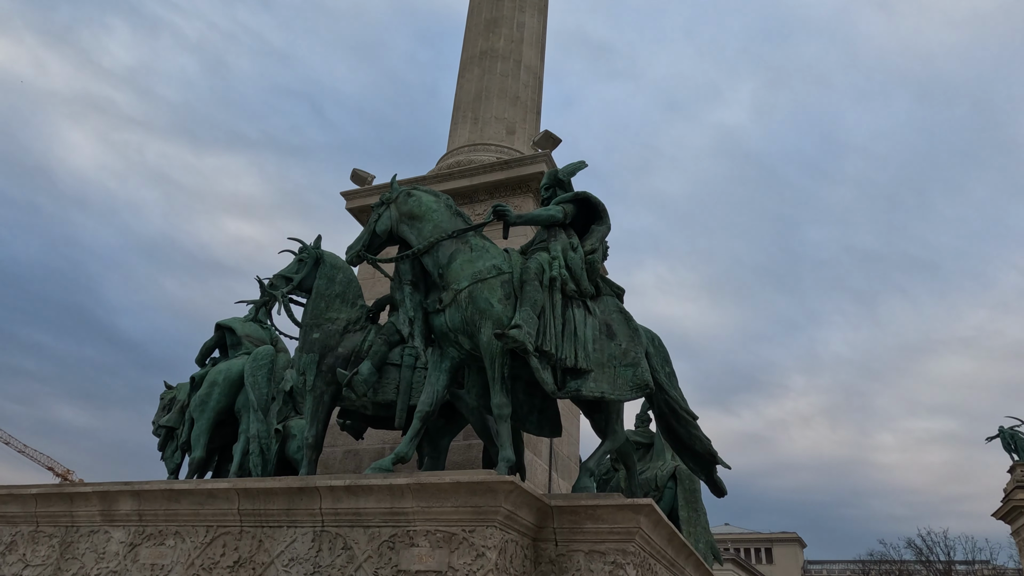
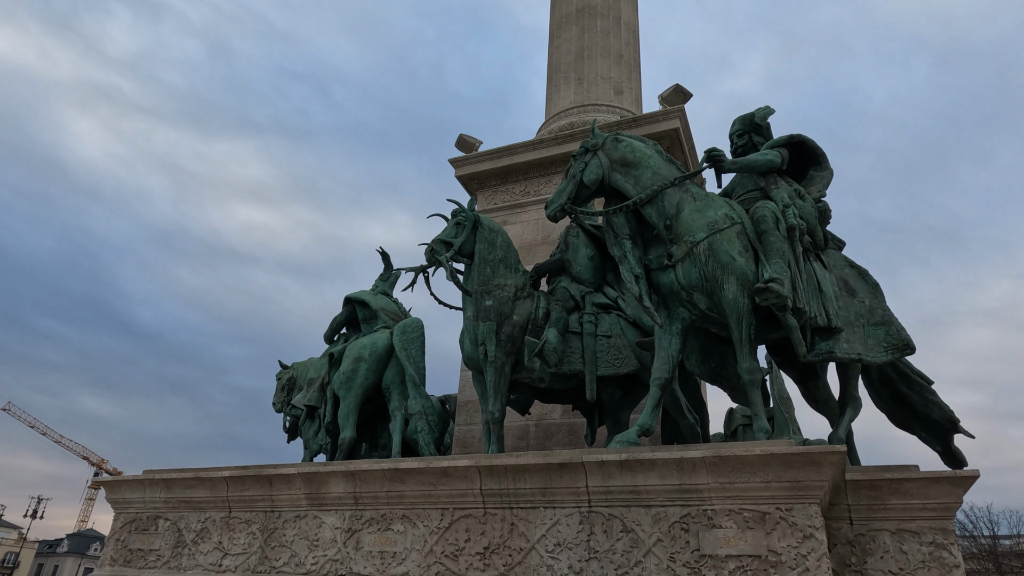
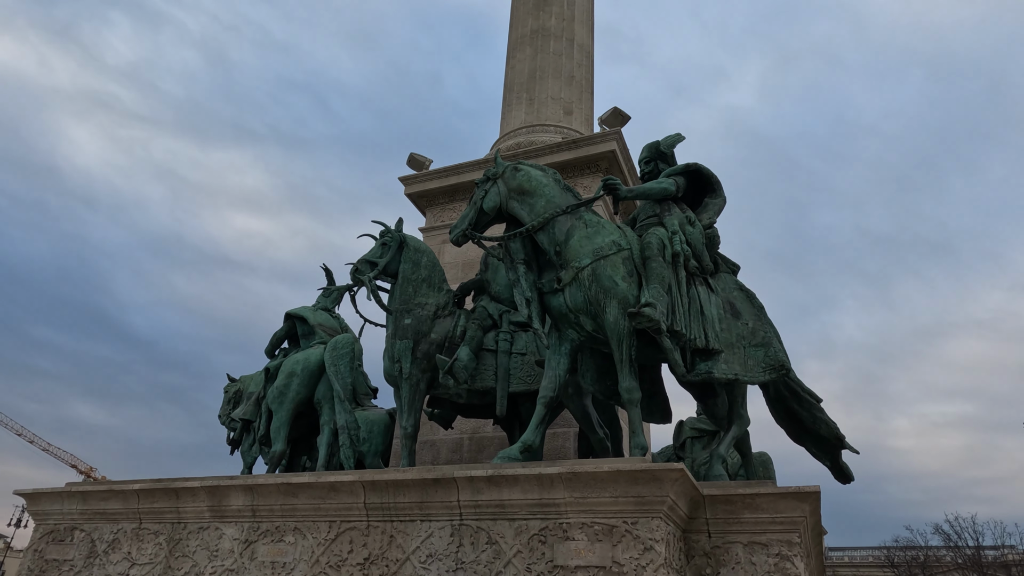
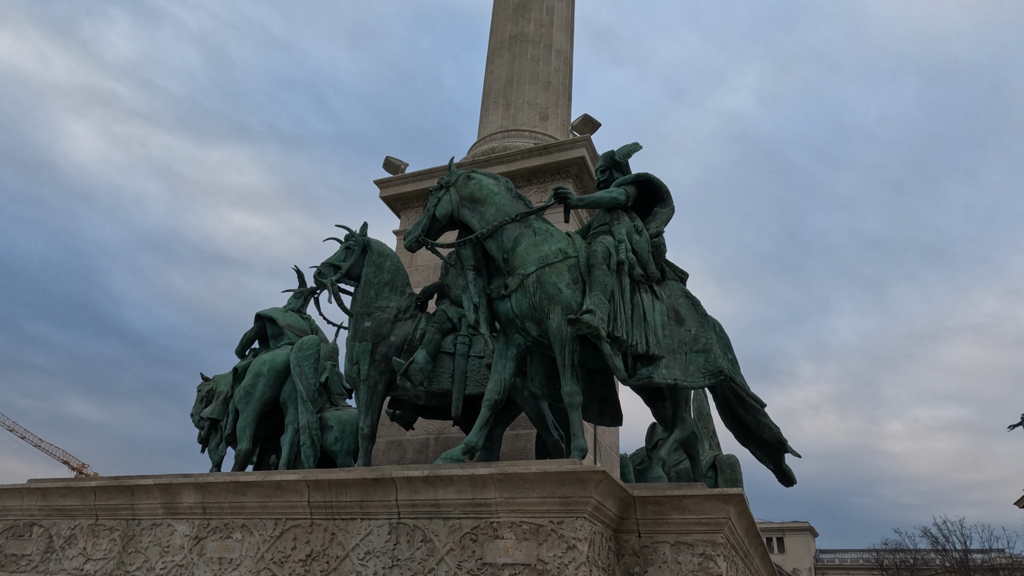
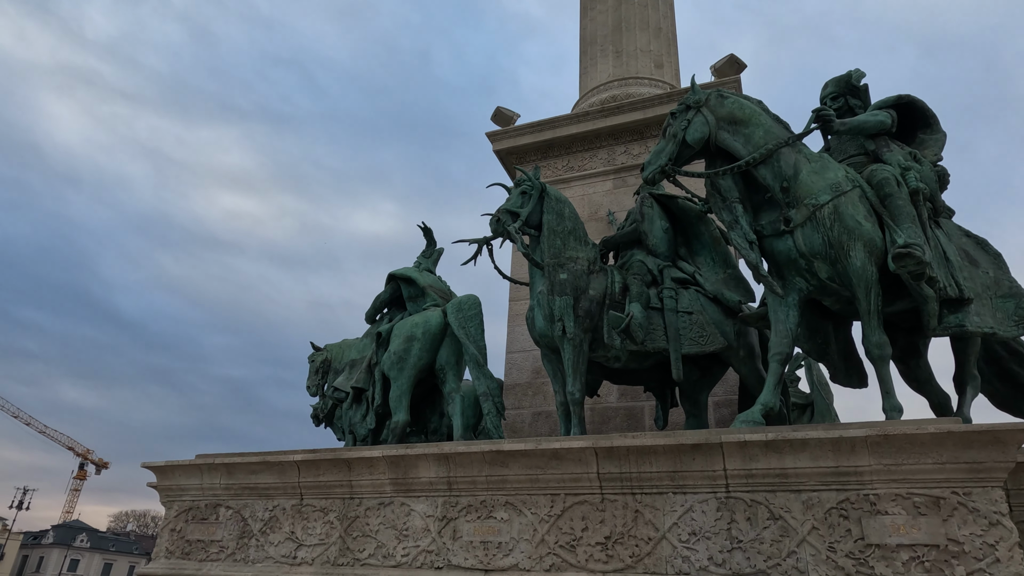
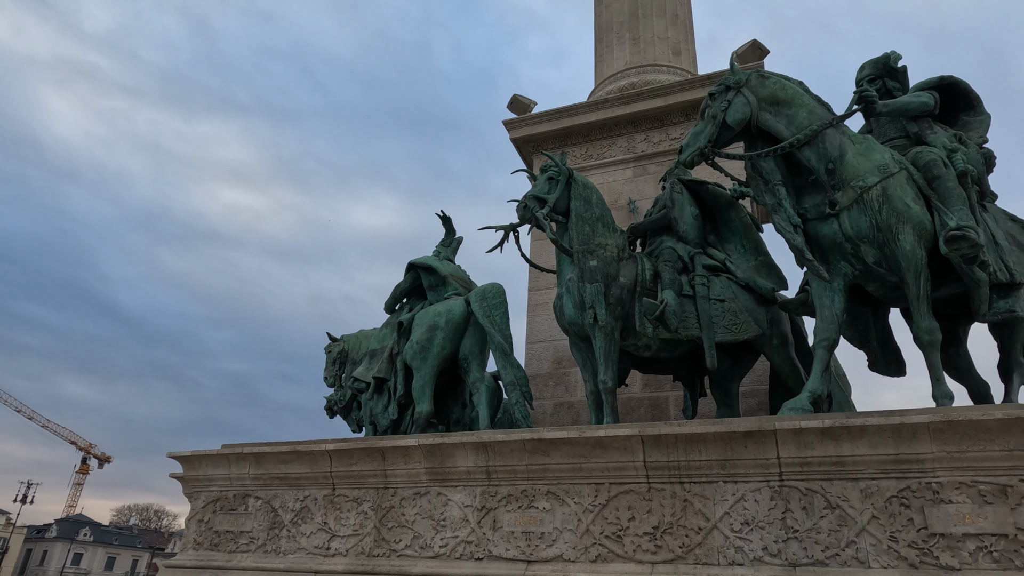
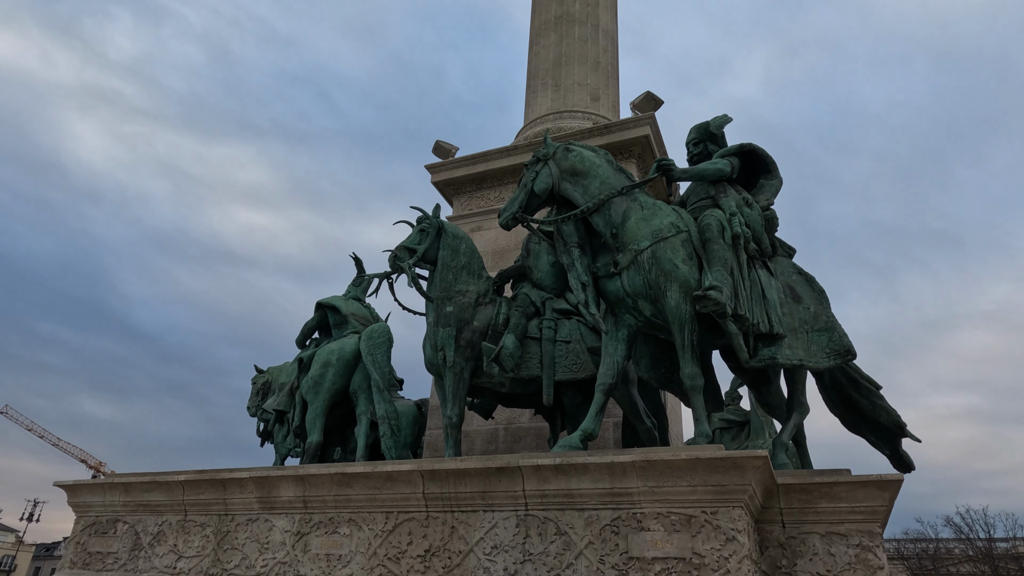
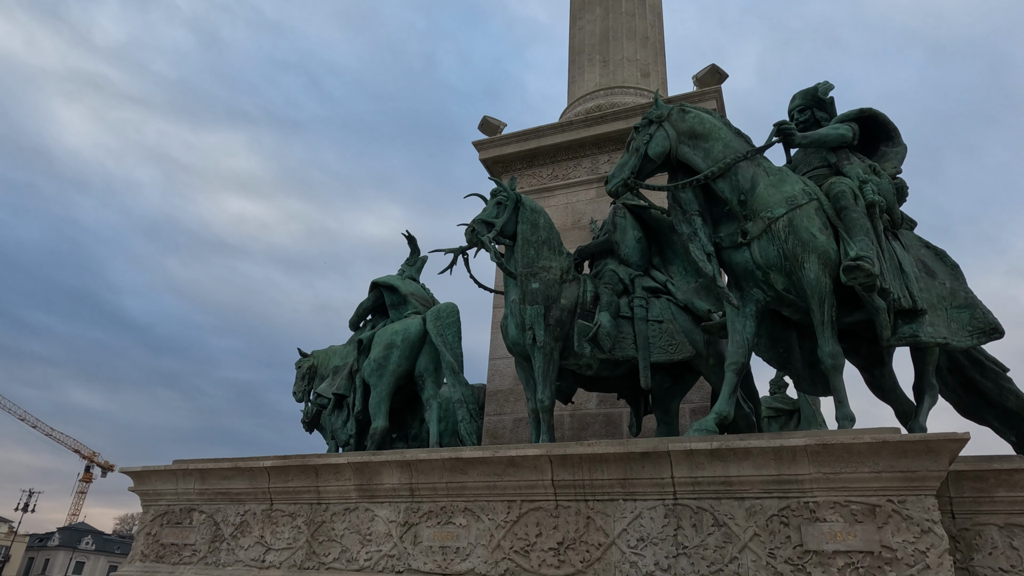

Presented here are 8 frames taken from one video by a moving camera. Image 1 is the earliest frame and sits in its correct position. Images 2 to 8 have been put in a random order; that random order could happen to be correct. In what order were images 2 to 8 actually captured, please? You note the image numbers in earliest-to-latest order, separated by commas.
4, 3, 7, 2, 8, 5, 6
